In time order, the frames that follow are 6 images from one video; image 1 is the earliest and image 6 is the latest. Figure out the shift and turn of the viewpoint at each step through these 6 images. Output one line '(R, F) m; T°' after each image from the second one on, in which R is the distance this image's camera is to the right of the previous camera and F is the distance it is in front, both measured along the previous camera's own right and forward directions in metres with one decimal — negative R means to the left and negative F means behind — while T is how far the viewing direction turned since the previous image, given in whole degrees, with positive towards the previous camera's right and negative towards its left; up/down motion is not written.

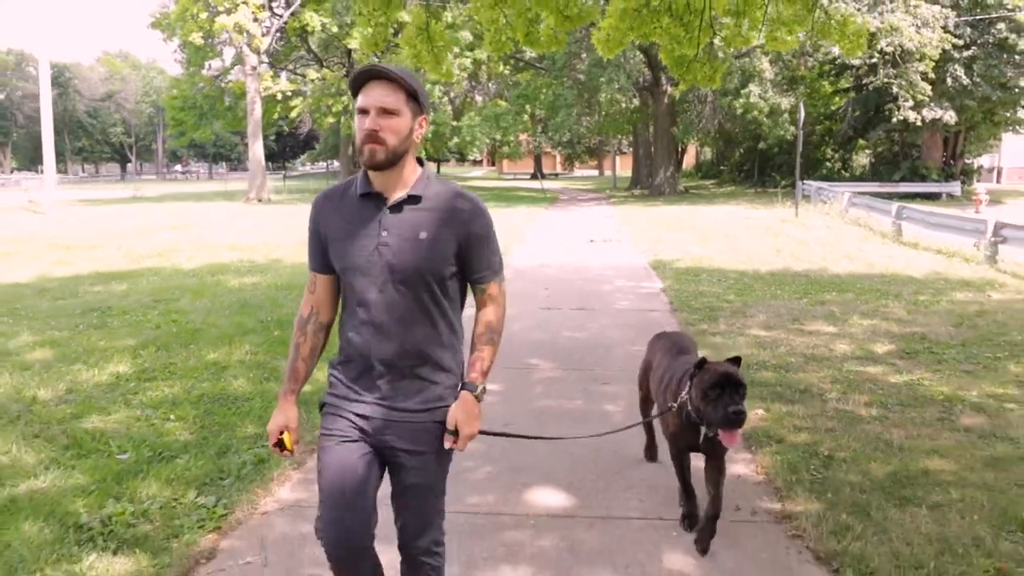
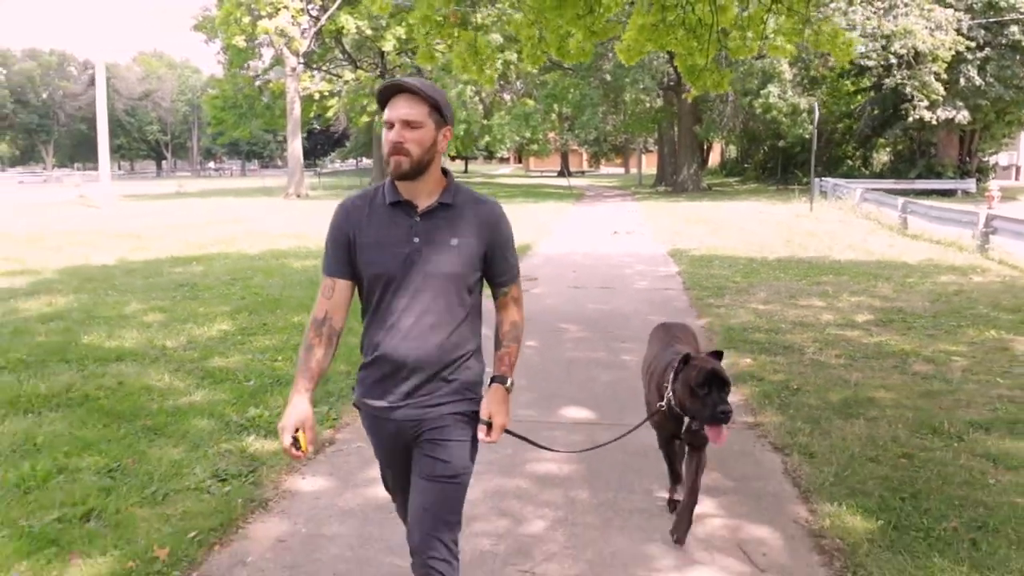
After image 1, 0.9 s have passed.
(-0.1, -1.5) m; -2°
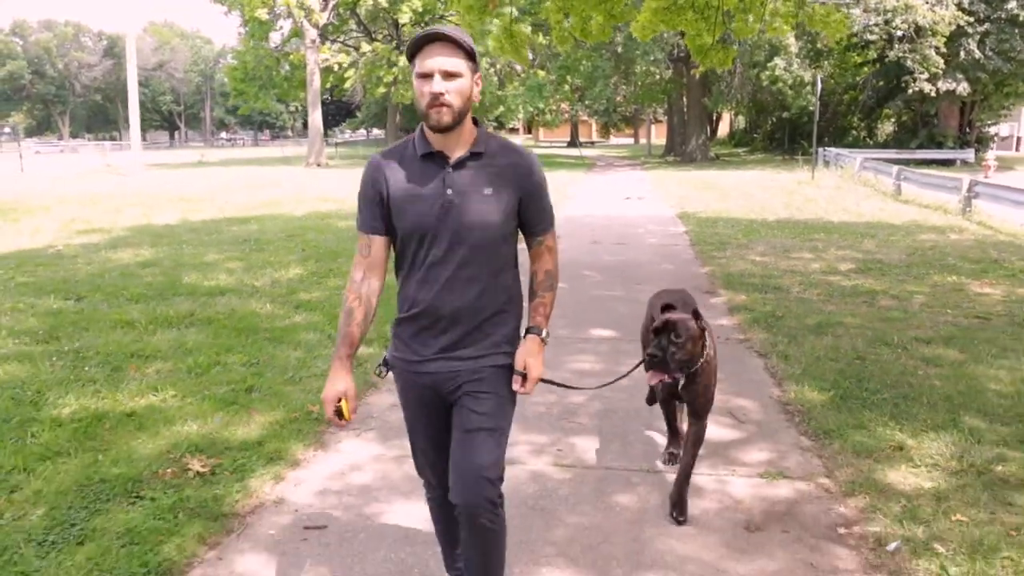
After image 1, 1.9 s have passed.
(-0.3, -1.5) m; -1°
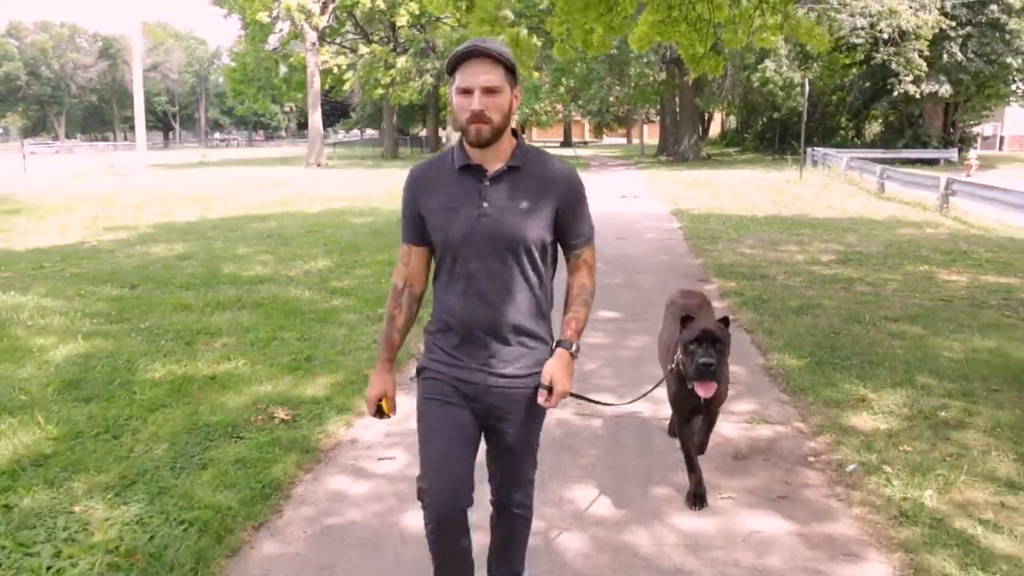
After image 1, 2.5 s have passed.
(-0.2, -0.9) m; +1°
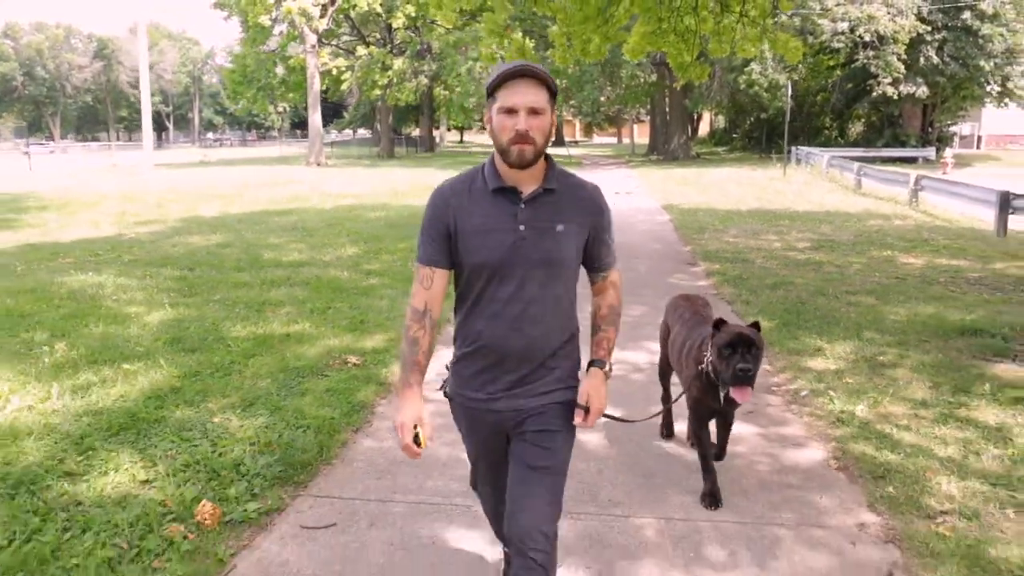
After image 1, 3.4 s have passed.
(-0.3, -1.3) m; +1°
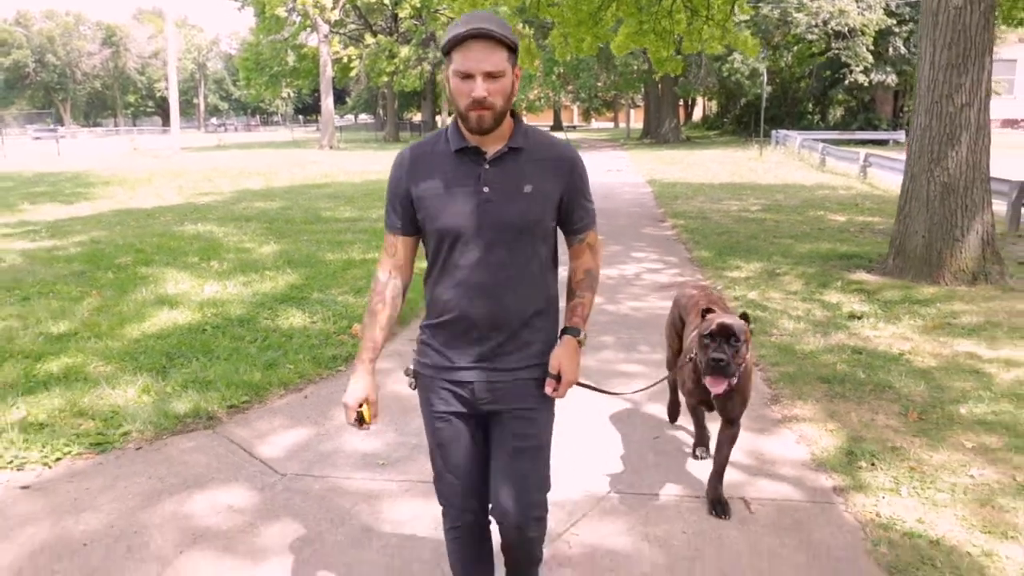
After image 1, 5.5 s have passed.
(-0.2, -3.1) m; 0°
